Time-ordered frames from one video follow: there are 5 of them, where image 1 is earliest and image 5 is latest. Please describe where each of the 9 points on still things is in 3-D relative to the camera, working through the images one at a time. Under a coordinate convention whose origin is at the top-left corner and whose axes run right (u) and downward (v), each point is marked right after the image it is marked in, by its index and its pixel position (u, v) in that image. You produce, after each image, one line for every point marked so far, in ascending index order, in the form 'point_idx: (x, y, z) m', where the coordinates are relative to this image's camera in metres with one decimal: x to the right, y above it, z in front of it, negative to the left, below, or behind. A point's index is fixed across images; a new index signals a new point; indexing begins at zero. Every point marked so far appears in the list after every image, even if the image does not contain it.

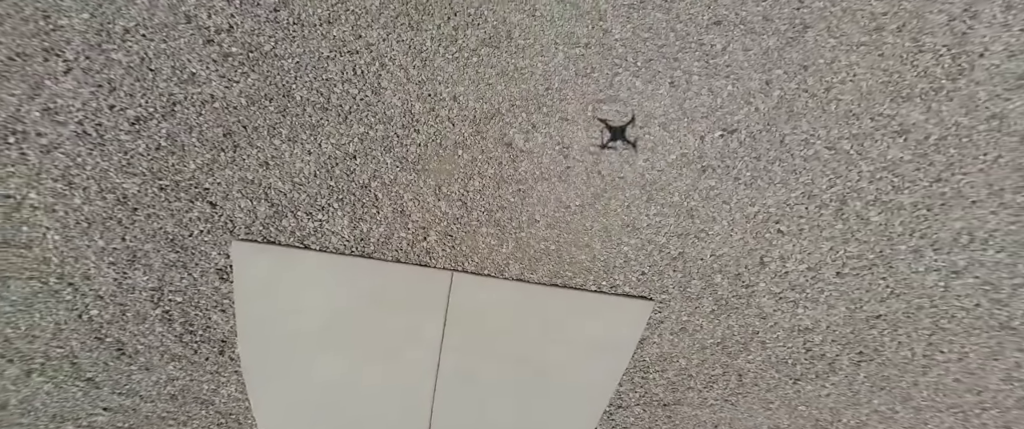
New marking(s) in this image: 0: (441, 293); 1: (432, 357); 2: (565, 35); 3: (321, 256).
0: (-0.3, -0.3, +1.7) m
1: (-0.3, -0.6, +1.8) m
2: (+0.2, +0.8, +1.7) m
3: (-0.8, -0.2, +1.7) m
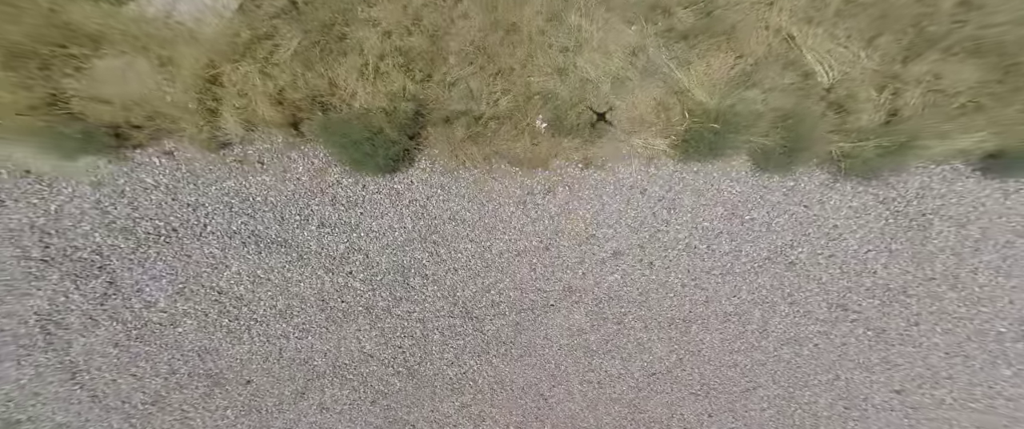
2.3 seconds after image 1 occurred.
0: (+0.1, -2.1, +3.7) m
1: (+0.1, -2.3, +3.9) m
2: (+0.4, -1.0, +3.2) m
3: (-0.4, -2.0, +3.6) m
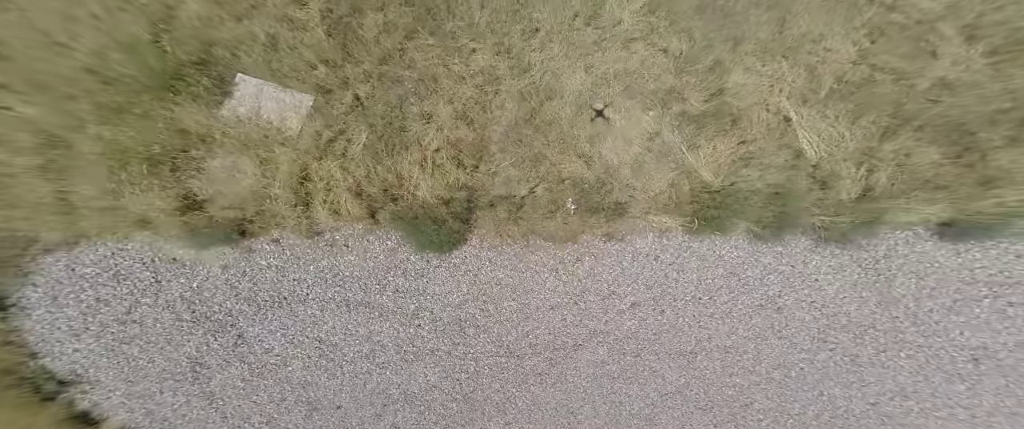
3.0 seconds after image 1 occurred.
0: (+0.5, -2.6, +4.6) m
1: (+0.5, -2.8, +4.8) m
2: (+0.8, -1.6, +4.0) m
3: (-0.1, -2.5, +4.5) m
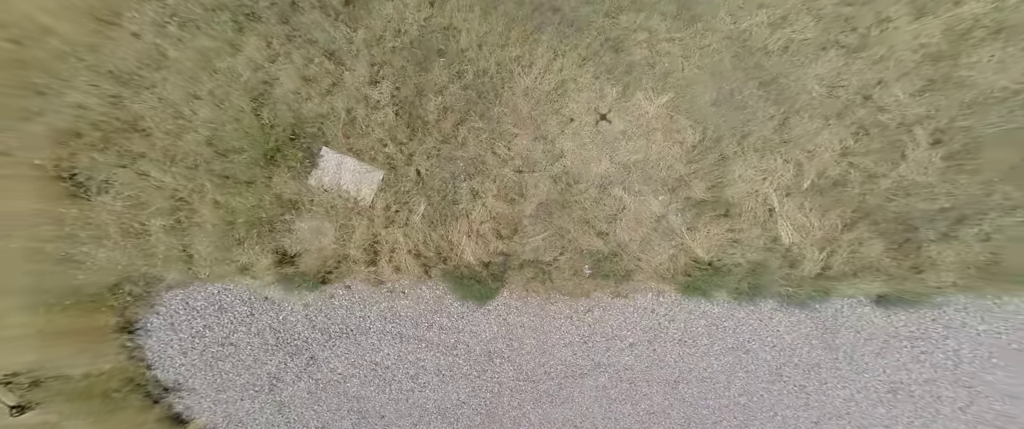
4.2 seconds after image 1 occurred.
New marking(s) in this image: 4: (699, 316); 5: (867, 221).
0: (+0.6, -3.2, +5.6) m
1: (+0.6, -3.4, +5.8) m
2: (+1.0, -2.2, +4.9) m
3: (+0.1, -3.1, +5.5) m
4: (+2.1, -1.2, +4.6) m
5: (+3.9, -0.1, +4.5) m
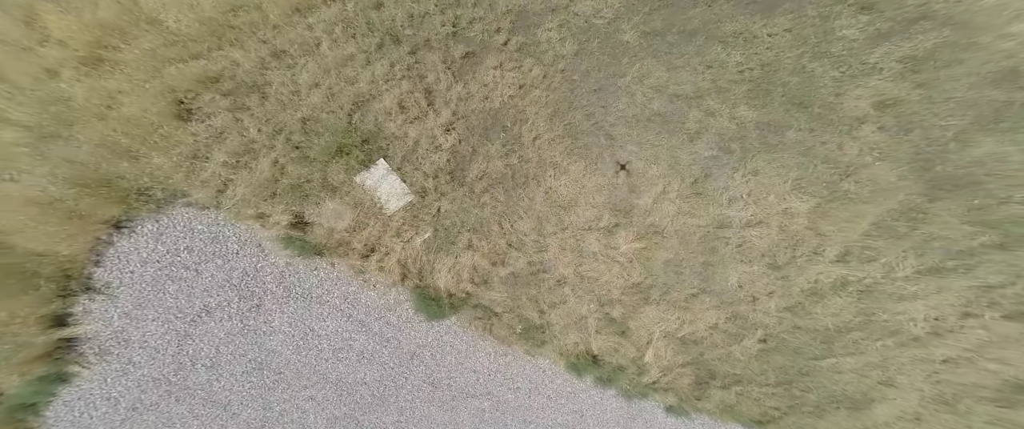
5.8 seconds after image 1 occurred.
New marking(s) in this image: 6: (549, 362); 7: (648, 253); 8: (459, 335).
0: (-1.6, -3.5, +7.0) m
1: (-1.8, -3.7, +7.2) m
2: (-0.7, -3.0, +6.4) m
3: (-2.0, -3.2, +6.8) m
4: (+0.9, -2.7, +6.4) m
5: (+3.0, -2.5, +6.7) m
6: (+0.5, -2.2, +6.1) m
7: (+1.8, -0.5, +5.8) m
8: (-0.7, -1.7, +5.7) m
